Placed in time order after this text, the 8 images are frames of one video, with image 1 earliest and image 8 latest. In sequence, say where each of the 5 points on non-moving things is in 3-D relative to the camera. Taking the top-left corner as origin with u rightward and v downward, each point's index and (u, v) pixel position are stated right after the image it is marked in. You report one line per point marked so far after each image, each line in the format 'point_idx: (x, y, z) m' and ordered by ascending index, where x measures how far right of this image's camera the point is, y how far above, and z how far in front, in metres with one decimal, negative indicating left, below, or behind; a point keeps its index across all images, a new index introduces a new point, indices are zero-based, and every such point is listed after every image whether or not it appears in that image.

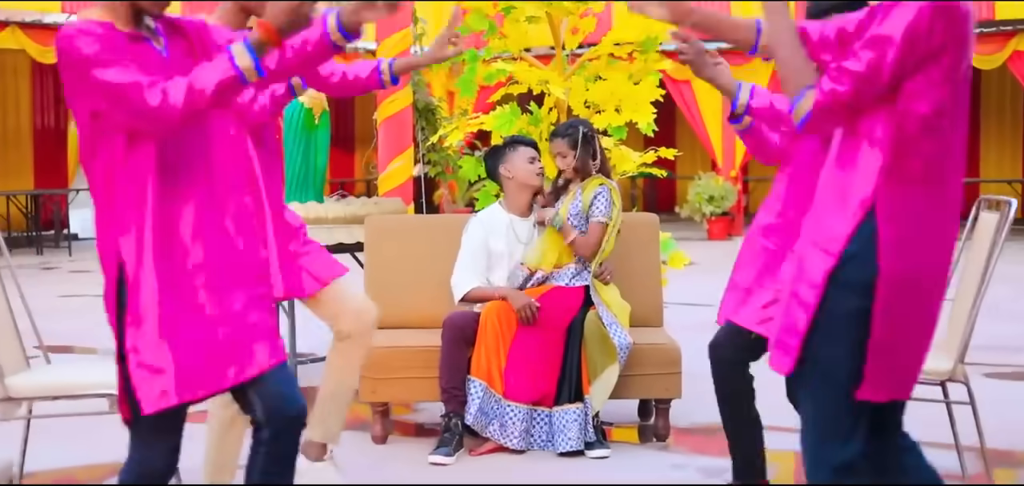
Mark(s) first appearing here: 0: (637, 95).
0: (+0.5, +0.6, +4.6) m
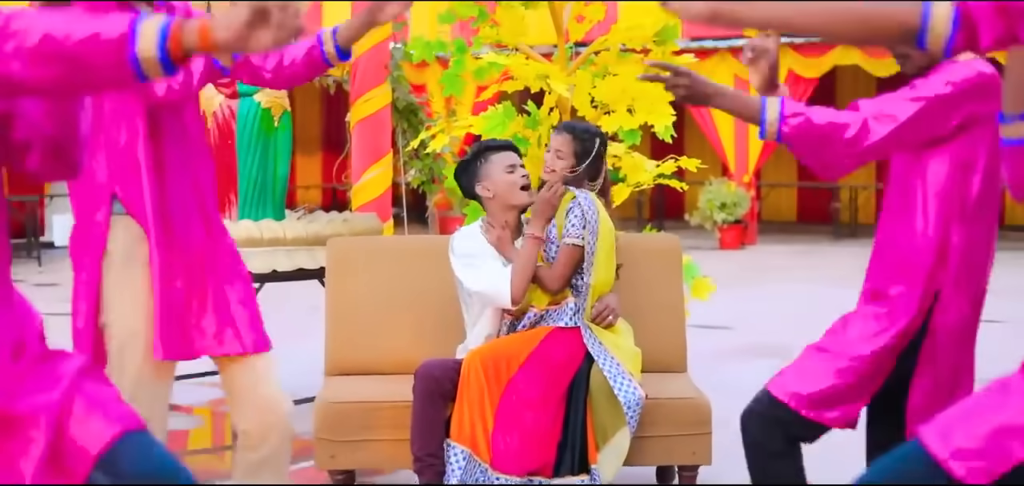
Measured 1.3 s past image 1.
0: (+0.5, +0.5, +3.9) m
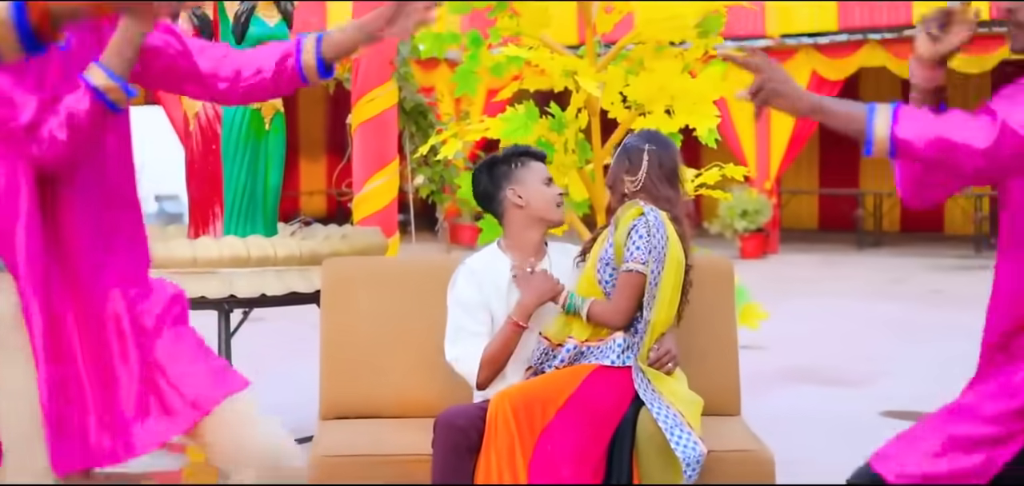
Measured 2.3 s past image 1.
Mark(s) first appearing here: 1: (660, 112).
0: (+0.6, +0.5, +3.4) m
1: (+0.5, +0.4, +3.5) m
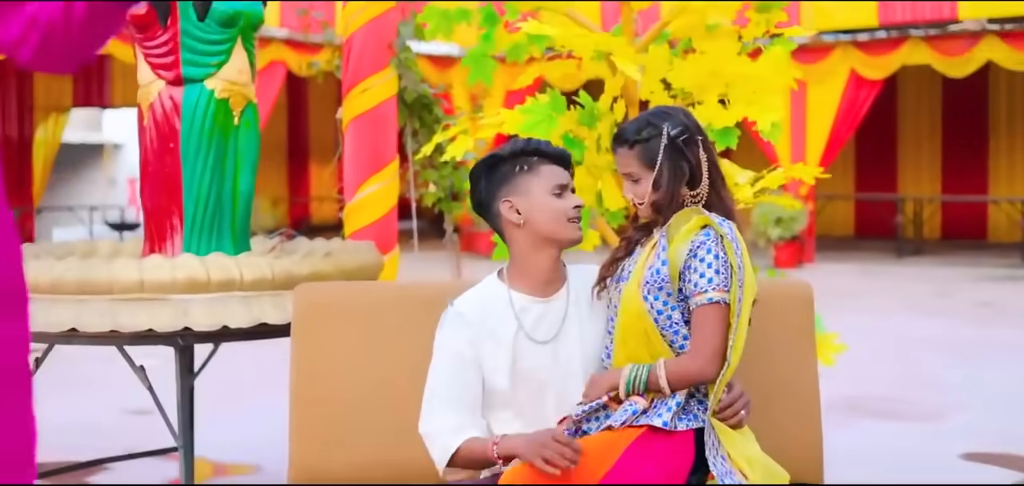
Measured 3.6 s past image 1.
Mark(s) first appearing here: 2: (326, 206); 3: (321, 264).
0: (+0.6, +0.4, +2.8) m
1: (+0.5, +0.4, +2.8) m
2: (-2.2, +0.4, +13.0) m
3: (-0.5, -0.1, +2.7) m
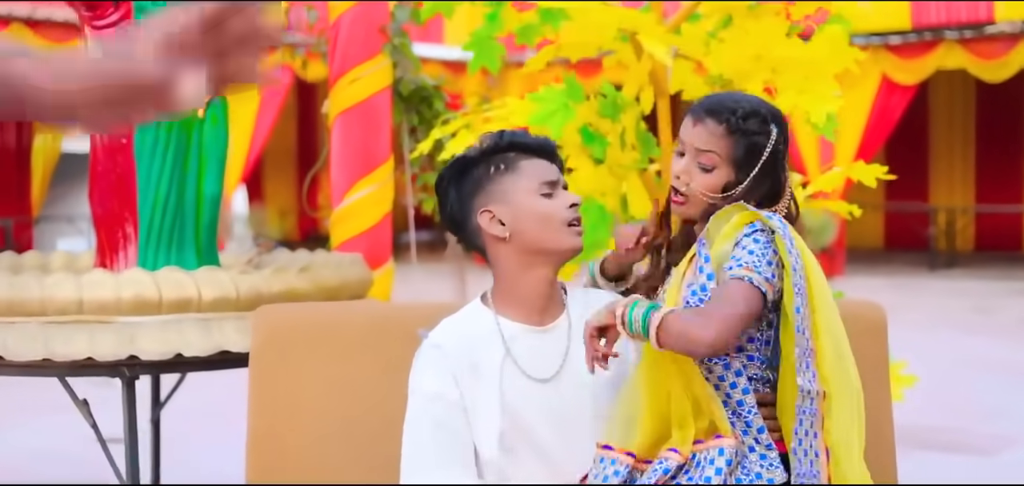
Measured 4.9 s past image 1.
0: (+0.7, +0.4, +2.4) m
1: (+0.5, +0.3, +2.4) m
2: (-2.0, +0.3, +12.7) m
3: (-0.5, -0.1, +2.3) m
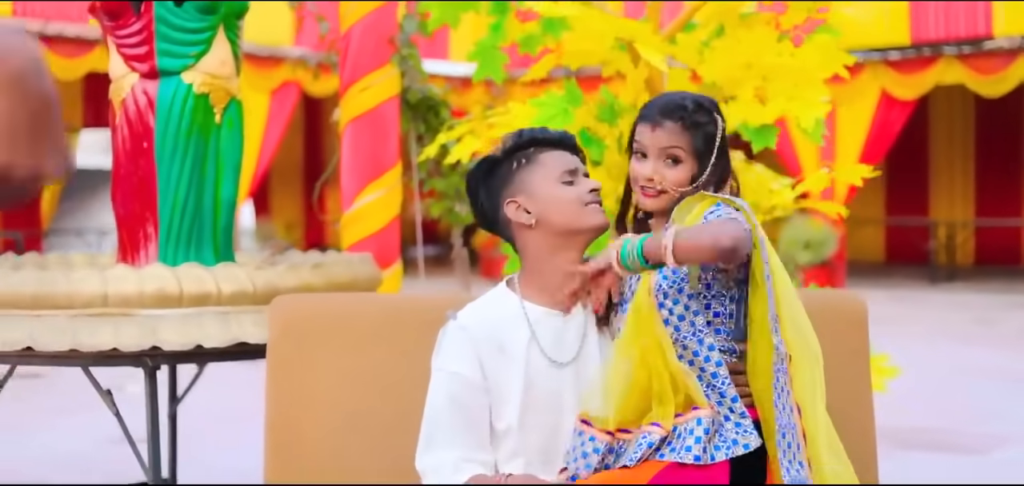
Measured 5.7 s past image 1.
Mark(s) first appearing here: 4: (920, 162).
0: (+0.7, +0.4, +2.5) m
1: (+0.6, +0.3, +2.5) m
2: (-2.0, +0.1, +12.8) m
3: (-0.5, -0.1, +2.5) m
4: (+4.5, +0.9, +12.0) m
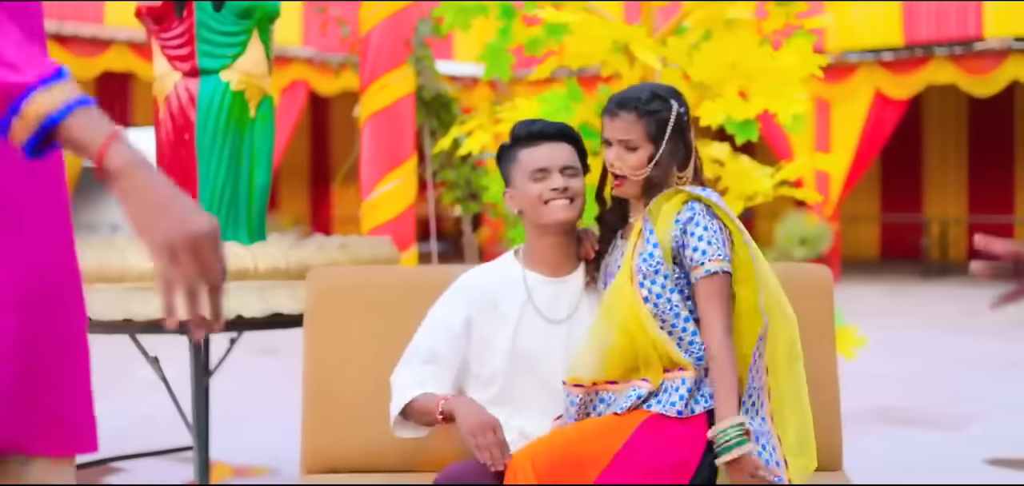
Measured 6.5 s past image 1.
0: (+0.7, +0.5, +2.8) m
1: (+0.6, +0.4, +2.8) m
2: (-2.0, +0.2, +13.1) m
3: (-0.4, 0.0, +2.7) m
4: (+4.5, +0.9, +12.2) m
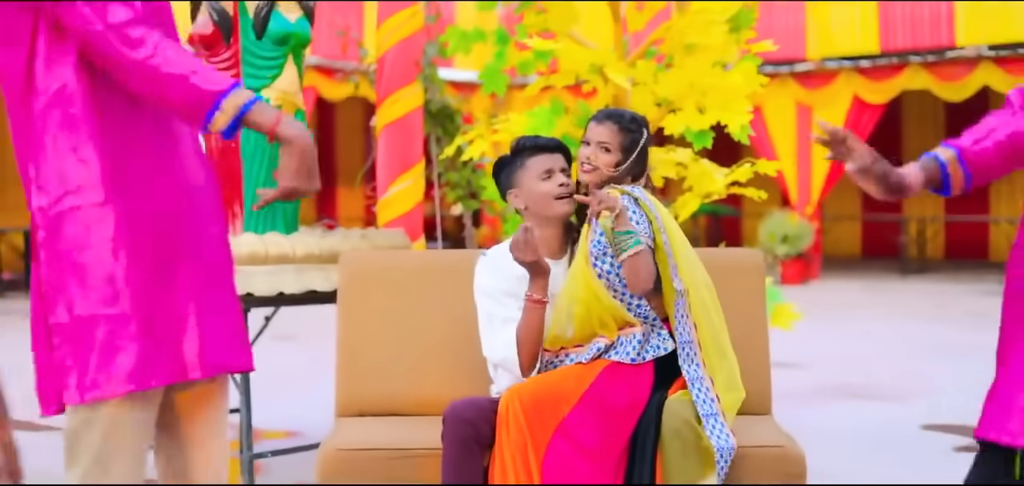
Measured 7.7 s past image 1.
0: (+0.7, +0.5, +3.3) m
1: (+0.6, +0.4, +3.3) m
2: (-2.0, +0.2, +13.6) m
3: (-0.5, 0.0, +3.3) m
4: (+4.5, +1.0, +12.8) m
